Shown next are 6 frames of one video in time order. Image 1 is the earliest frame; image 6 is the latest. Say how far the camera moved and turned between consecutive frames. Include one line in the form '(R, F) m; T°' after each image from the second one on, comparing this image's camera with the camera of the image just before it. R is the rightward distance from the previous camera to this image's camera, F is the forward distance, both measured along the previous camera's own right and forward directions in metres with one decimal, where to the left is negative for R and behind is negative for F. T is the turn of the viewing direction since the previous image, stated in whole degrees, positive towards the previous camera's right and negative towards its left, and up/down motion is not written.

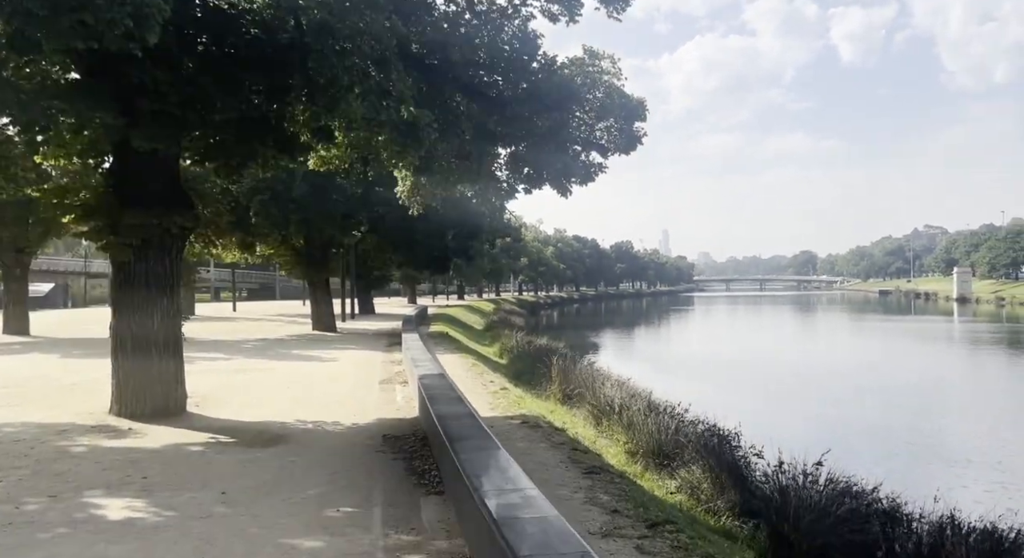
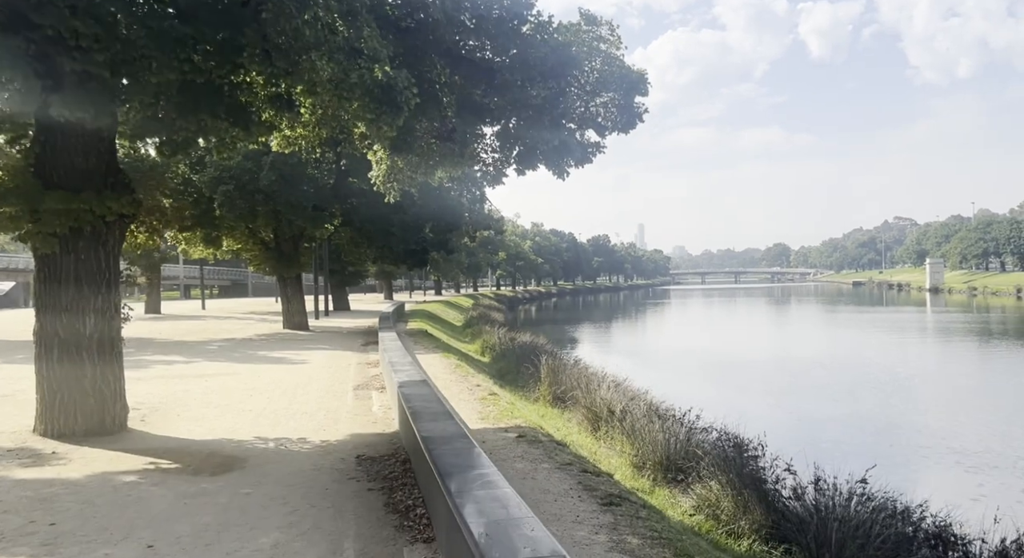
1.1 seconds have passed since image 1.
(-0.2, +1.3) m; +2°
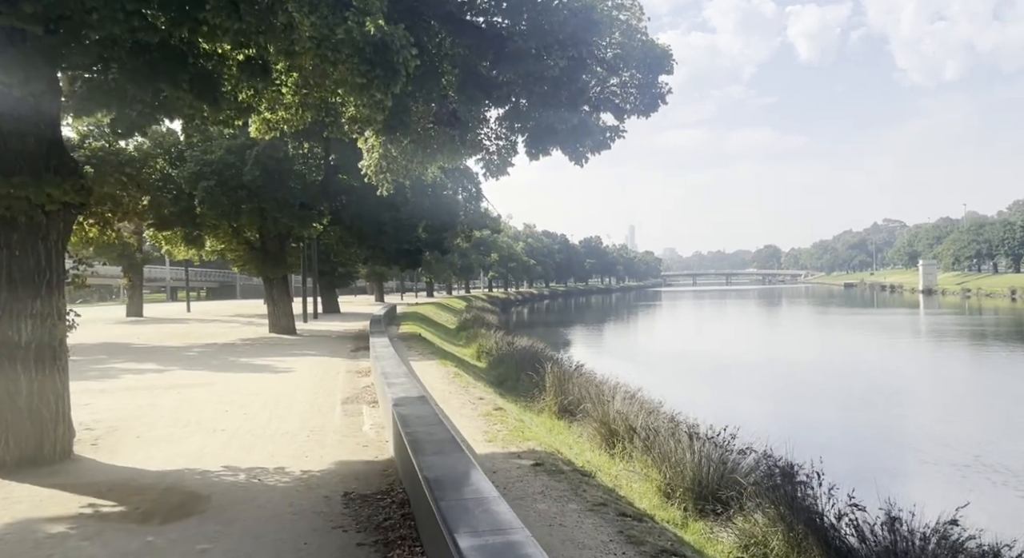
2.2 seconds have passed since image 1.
(-0.2, +1.3) m; +1°
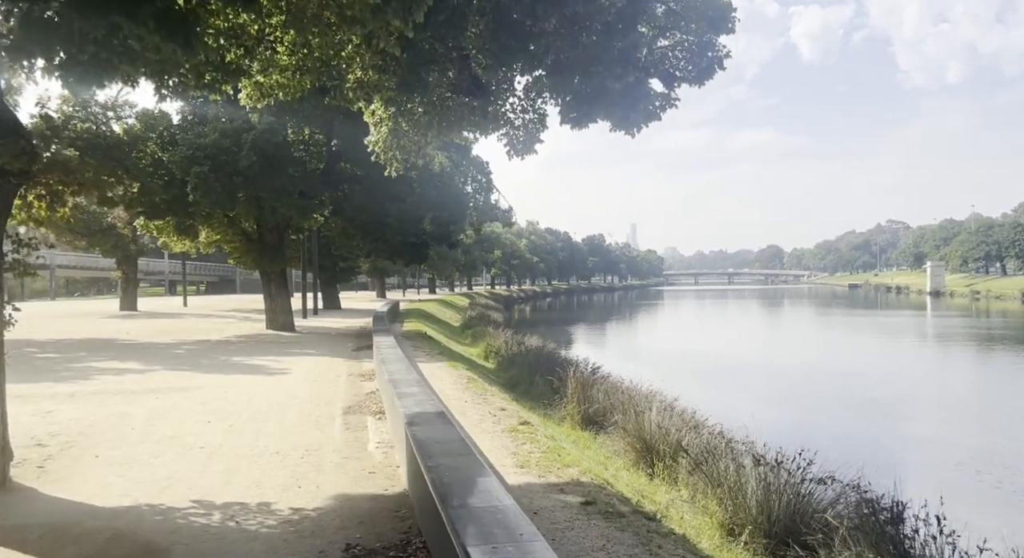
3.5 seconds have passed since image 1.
(-0.4, +1.5) m; 0°
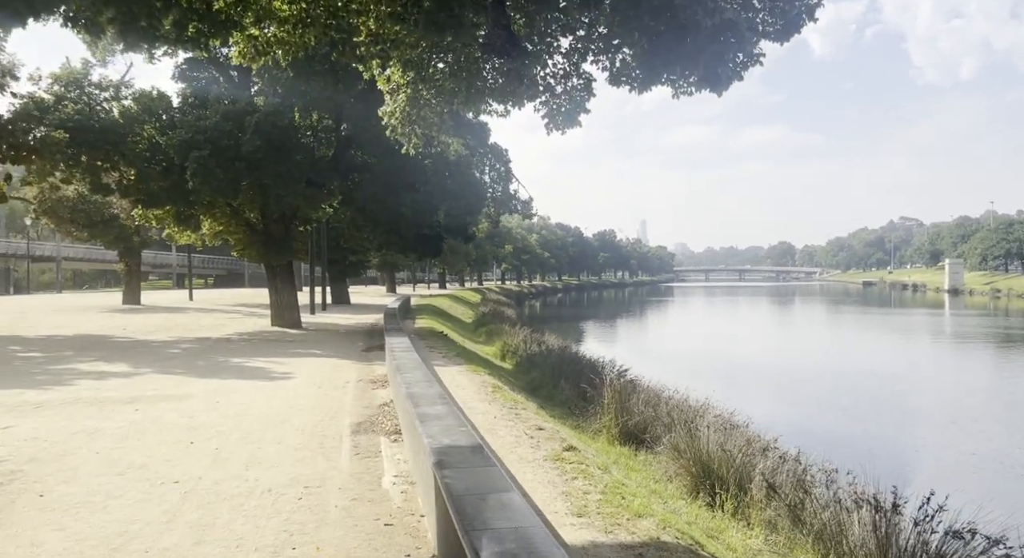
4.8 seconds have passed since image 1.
(-0.4, +1.6) m; -1°
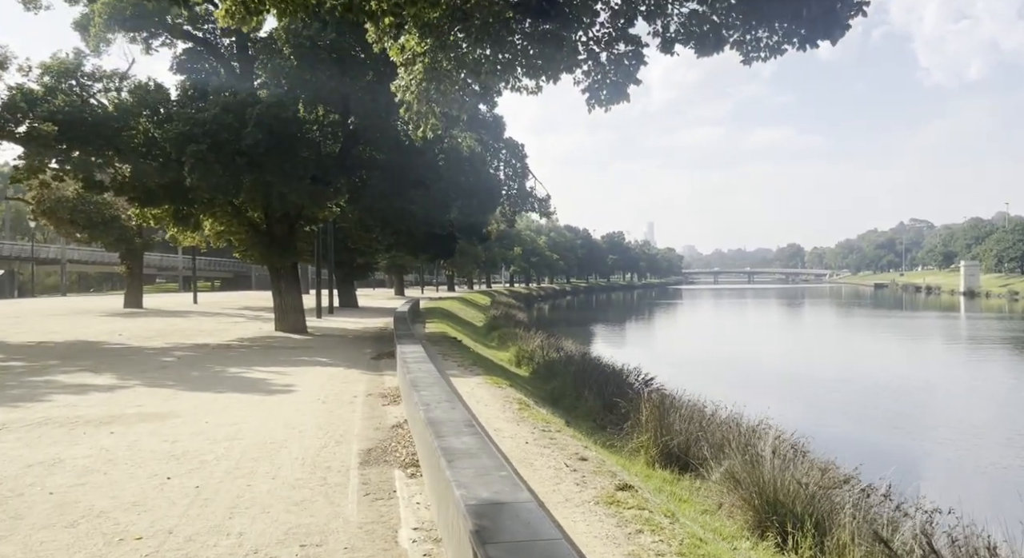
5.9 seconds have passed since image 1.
(-0.3, +1.3) m; -1°
